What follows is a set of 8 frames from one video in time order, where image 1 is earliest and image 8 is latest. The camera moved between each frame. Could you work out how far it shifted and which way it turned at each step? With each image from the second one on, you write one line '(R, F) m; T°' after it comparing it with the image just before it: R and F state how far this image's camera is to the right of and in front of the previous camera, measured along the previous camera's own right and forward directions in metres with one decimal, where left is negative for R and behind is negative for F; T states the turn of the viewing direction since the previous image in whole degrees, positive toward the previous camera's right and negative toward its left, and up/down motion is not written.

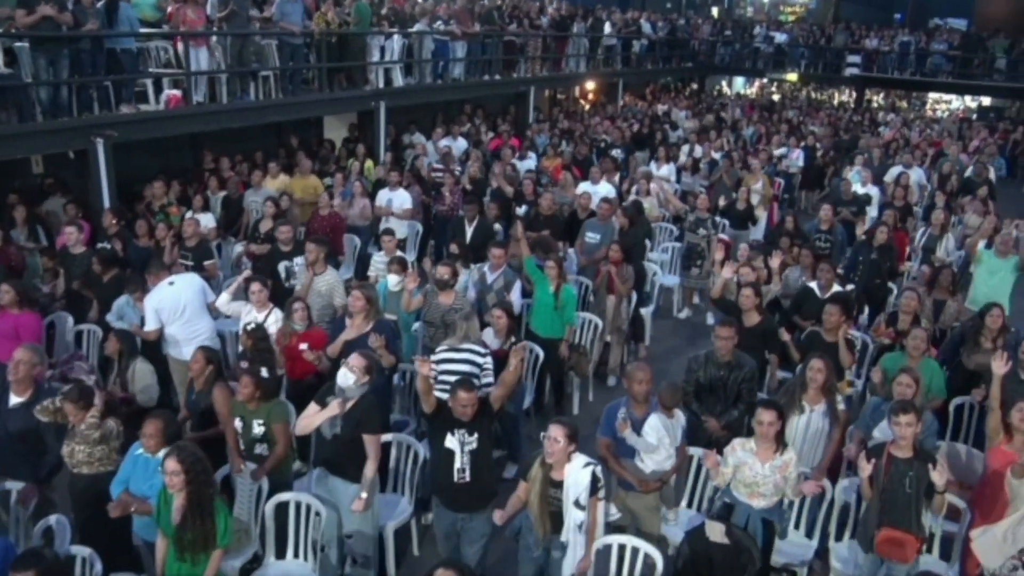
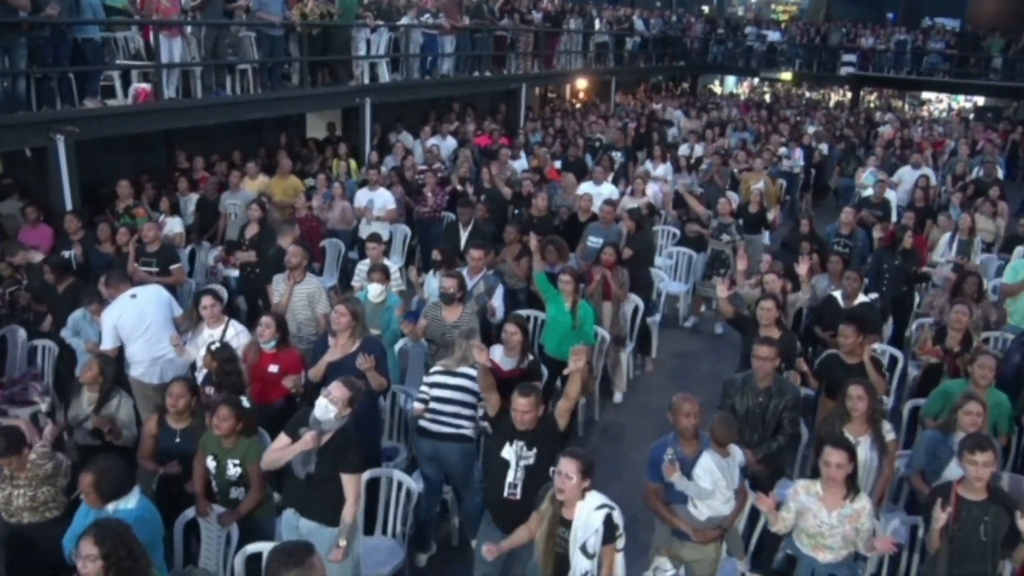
(-0.1, +0.7) m; +1°
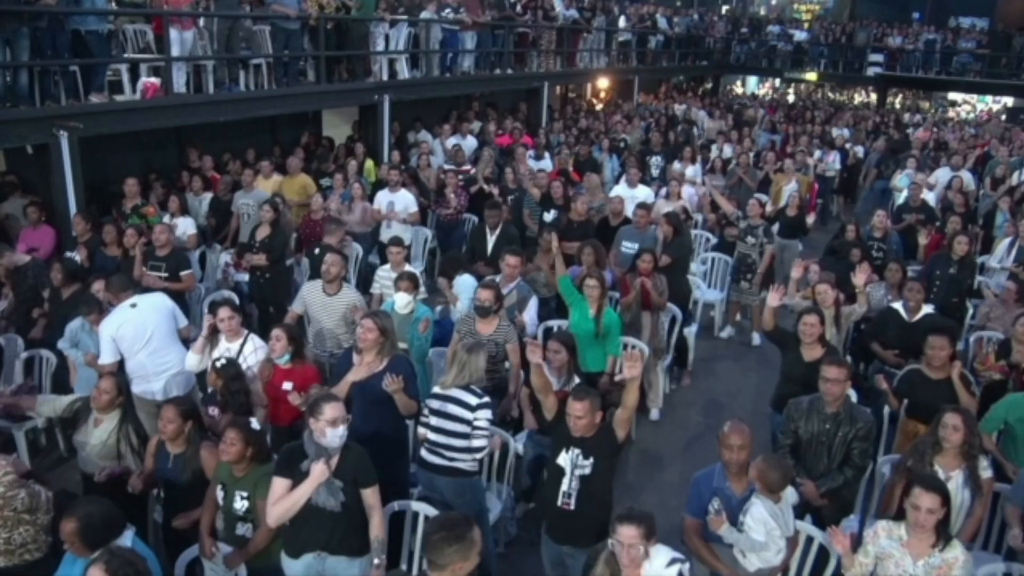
(-0.2, +0.5) m; -1°
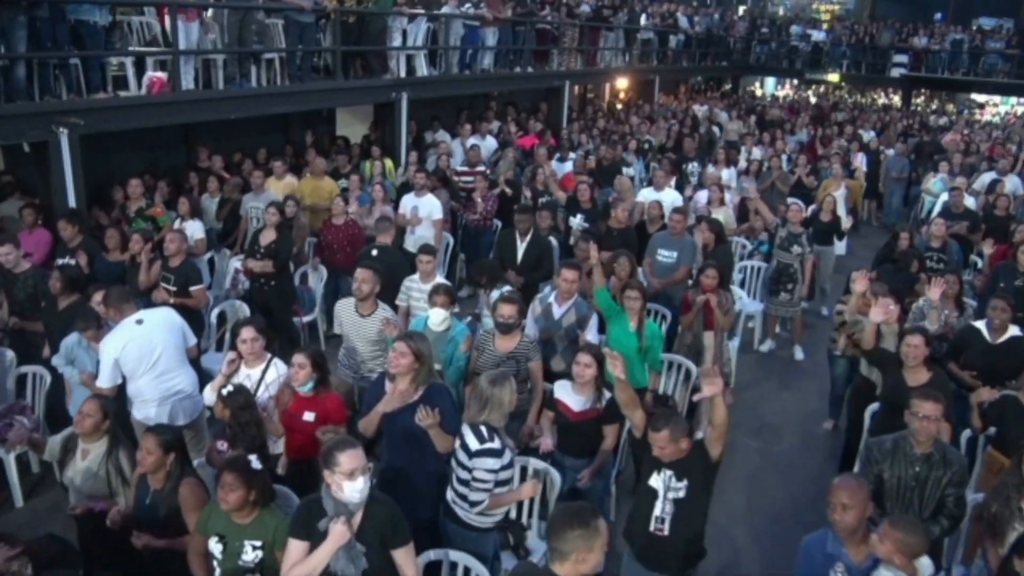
(-0.2, +0.6) m; 0°
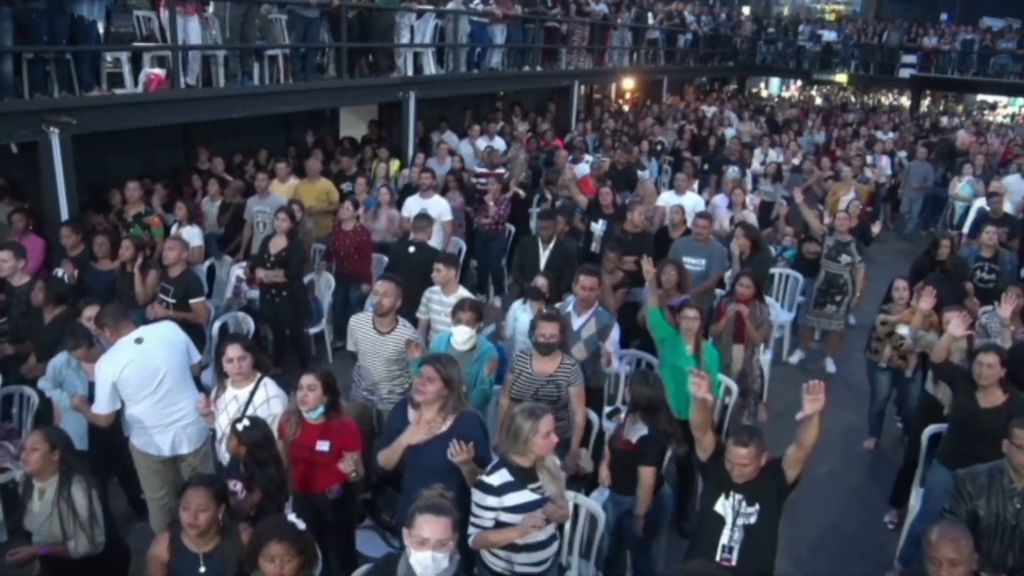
(-0.2, +0.5) m; 0°
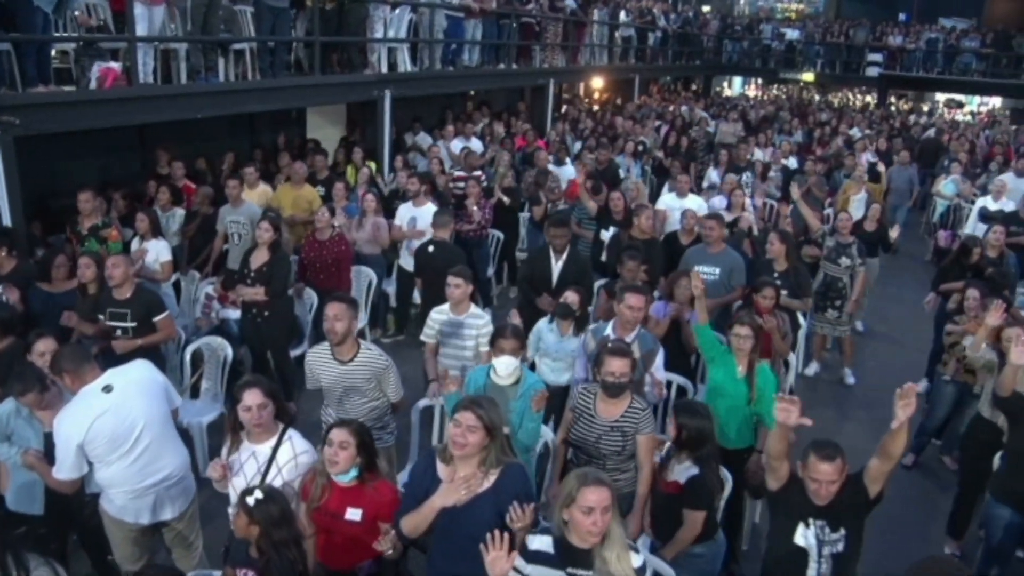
(-0.4, +0.7) m; +3°
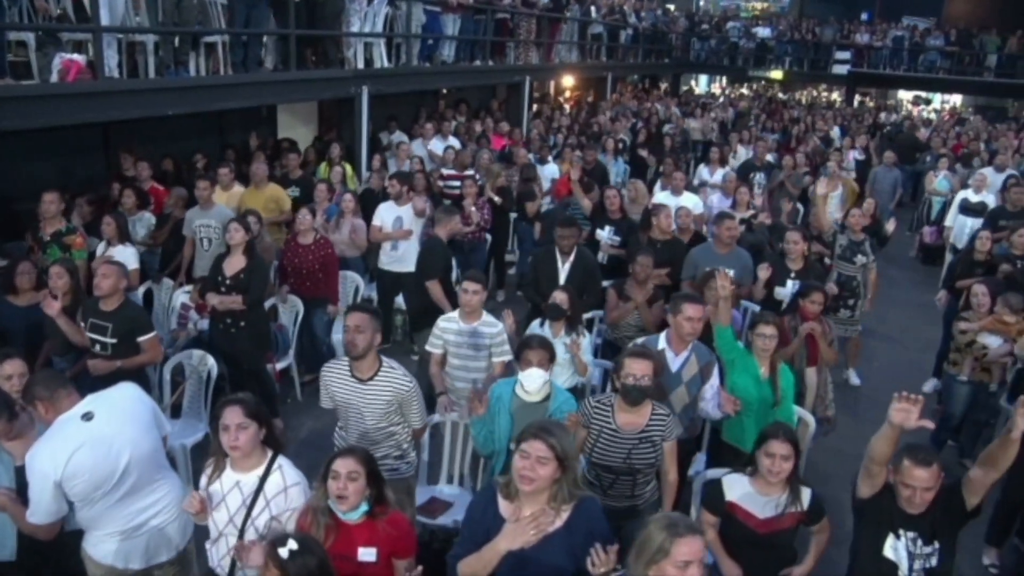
(-0.3, +0.4) m; +3°
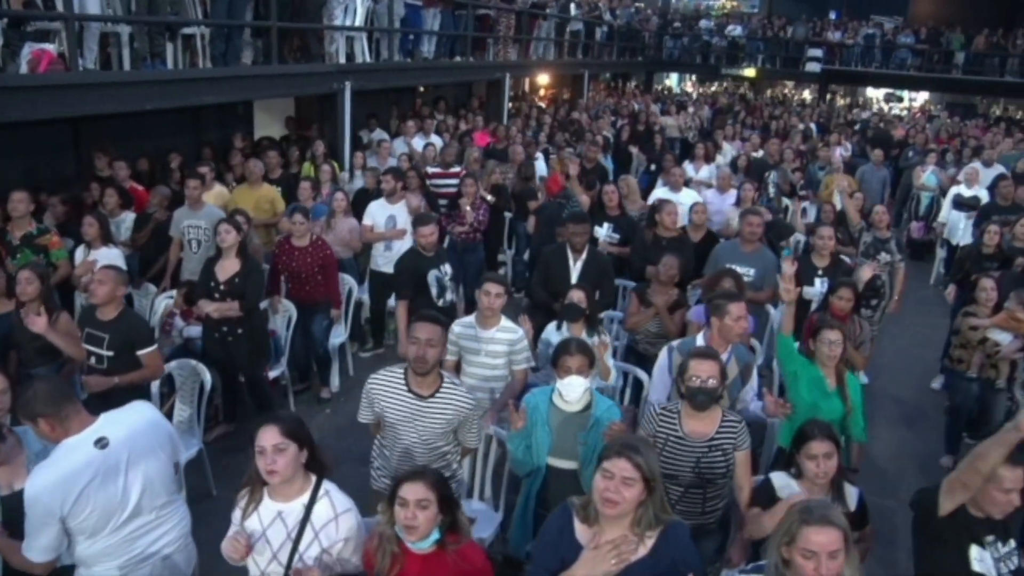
(-0.3, +0.3) m; +2°
